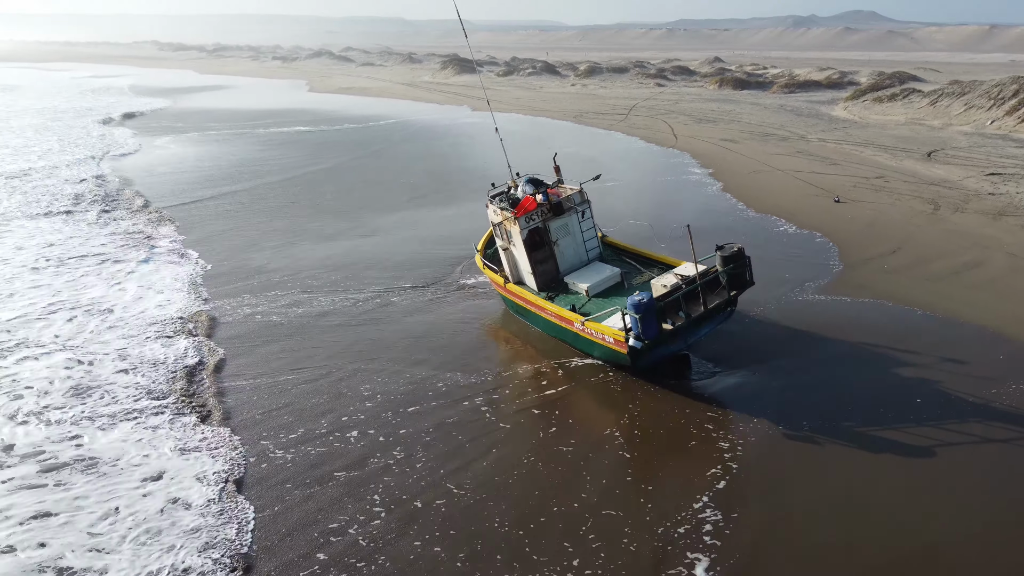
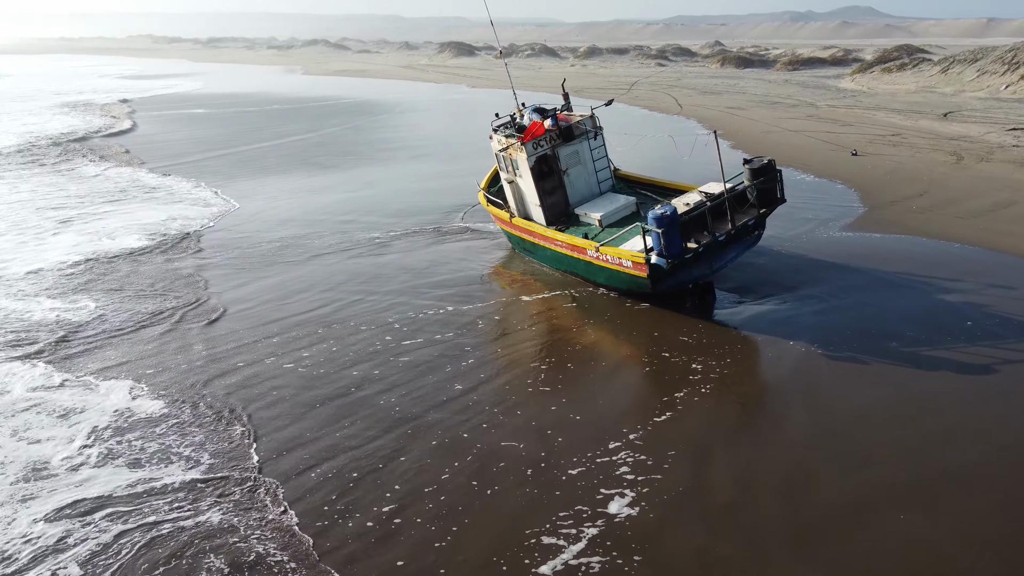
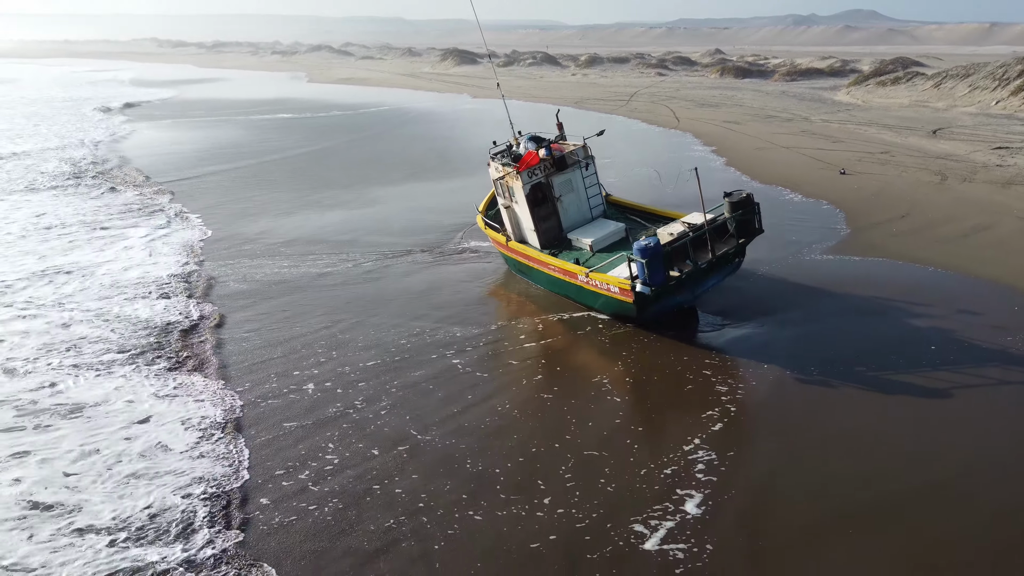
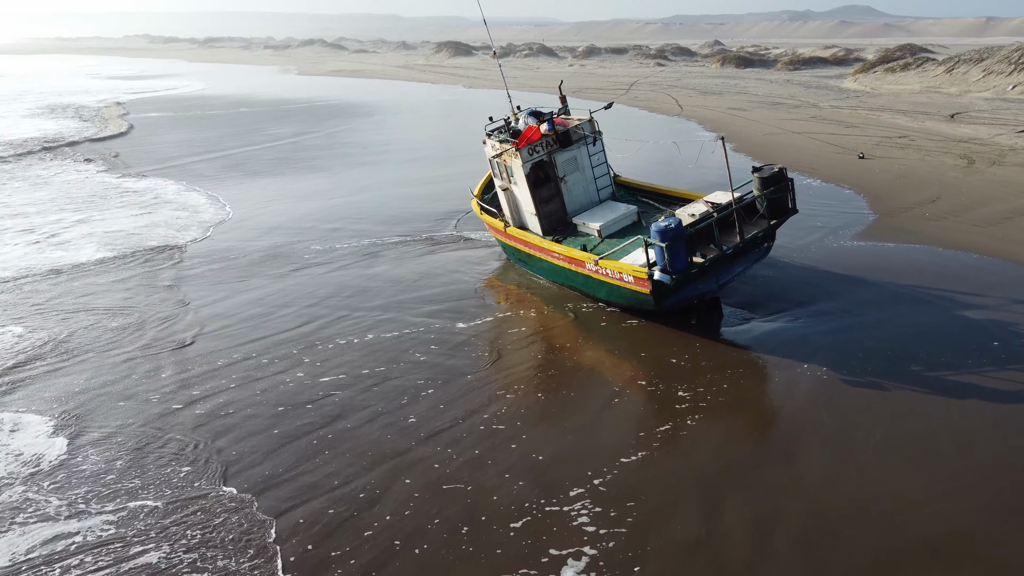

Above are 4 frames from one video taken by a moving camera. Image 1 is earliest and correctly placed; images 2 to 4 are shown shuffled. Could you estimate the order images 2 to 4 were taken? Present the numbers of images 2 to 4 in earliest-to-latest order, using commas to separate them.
3, 2, 4
